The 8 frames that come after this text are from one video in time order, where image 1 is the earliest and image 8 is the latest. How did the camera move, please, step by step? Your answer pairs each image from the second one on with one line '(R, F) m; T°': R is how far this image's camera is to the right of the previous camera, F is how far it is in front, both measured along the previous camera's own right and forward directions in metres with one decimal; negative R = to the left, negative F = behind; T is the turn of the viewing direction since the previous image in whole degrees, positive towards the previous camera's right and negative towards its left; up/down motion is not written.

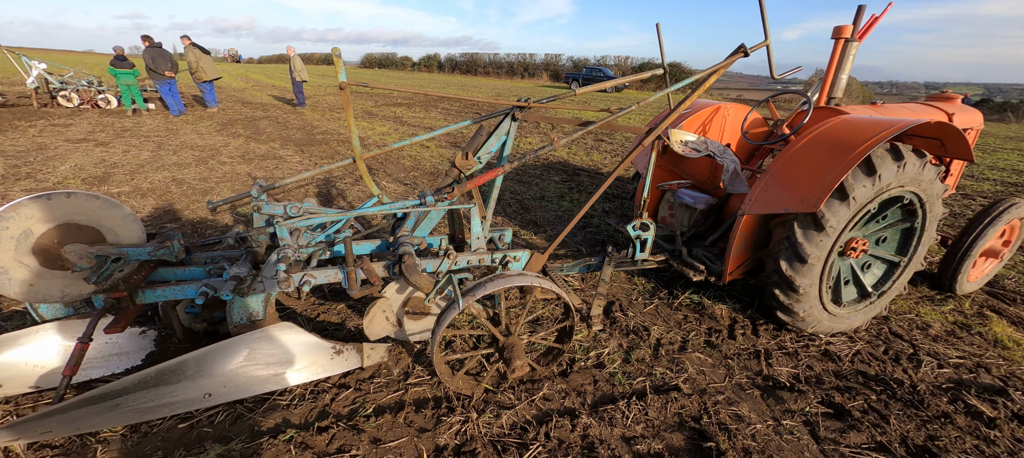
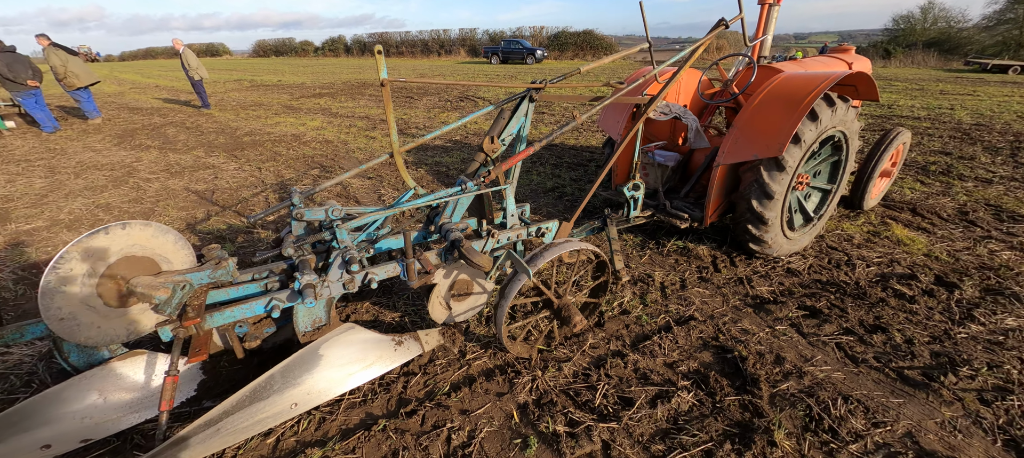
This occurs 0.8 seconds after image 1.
(-0.5, -0.1) m; +9°
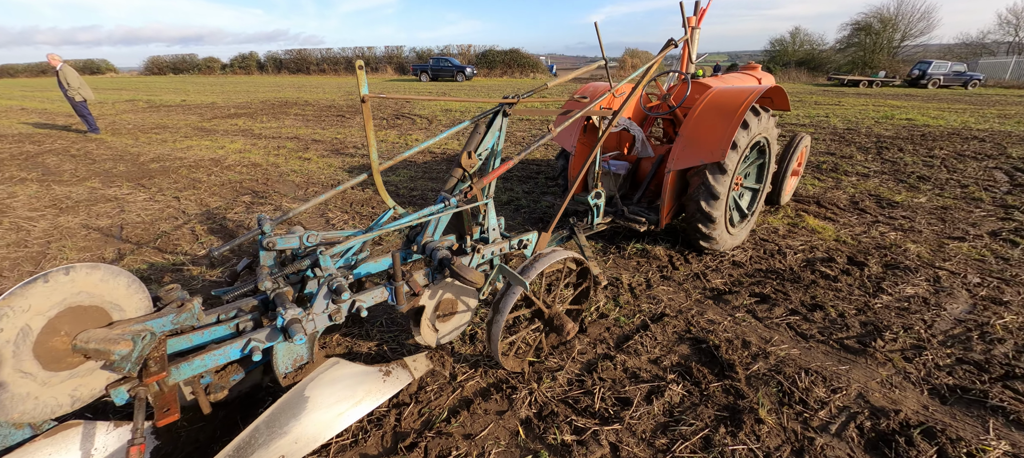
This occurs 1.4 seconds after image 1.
(-0.2, 0.0) m; +9°
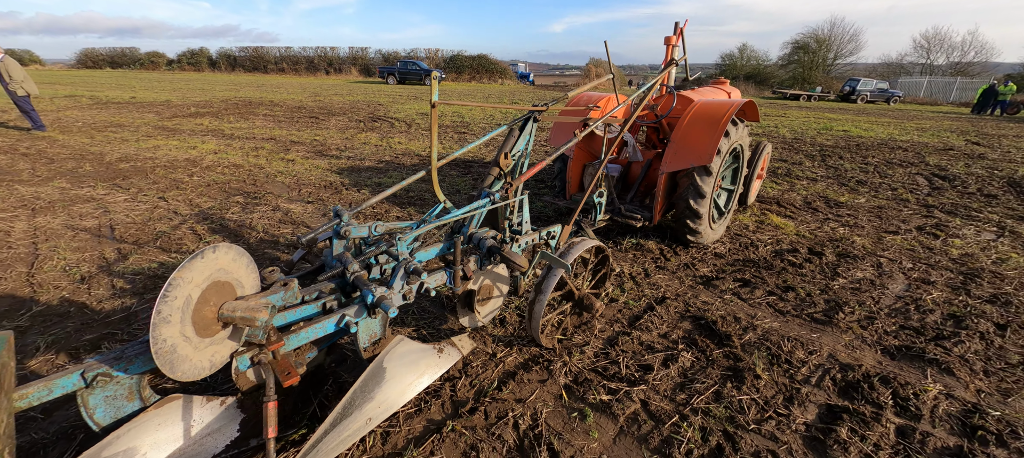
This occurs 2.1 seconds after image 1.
(-0.4, -0.2) m; +5°
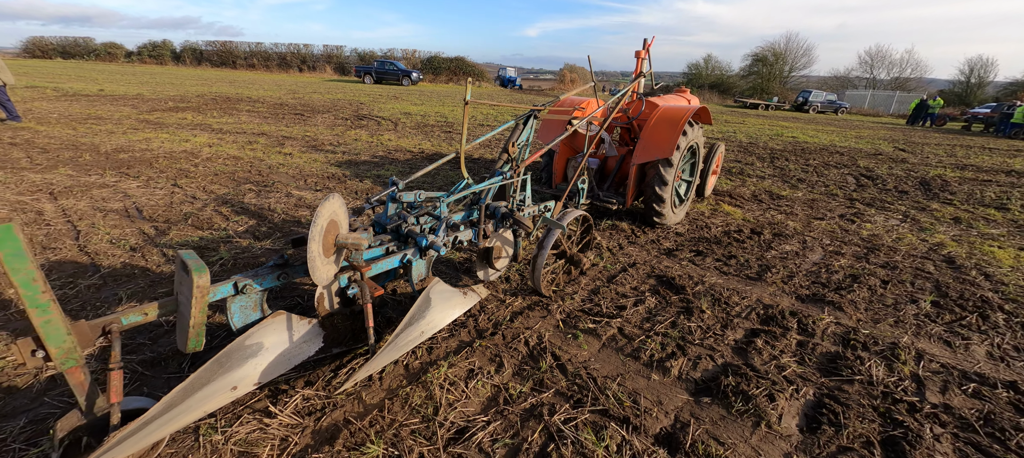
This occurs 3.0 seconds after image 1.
(-0.2, -0.6) m; +4°
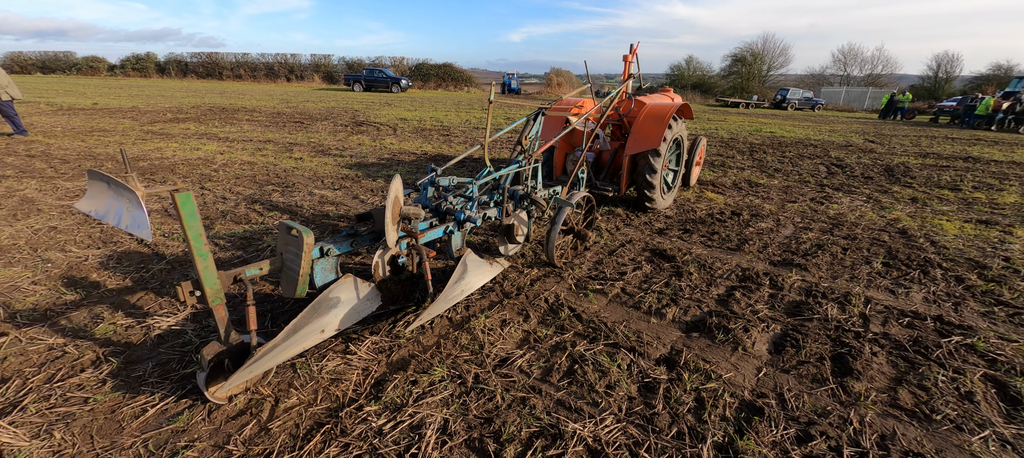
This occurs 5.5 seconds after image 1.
(-0.2, -0.5) m; +1°
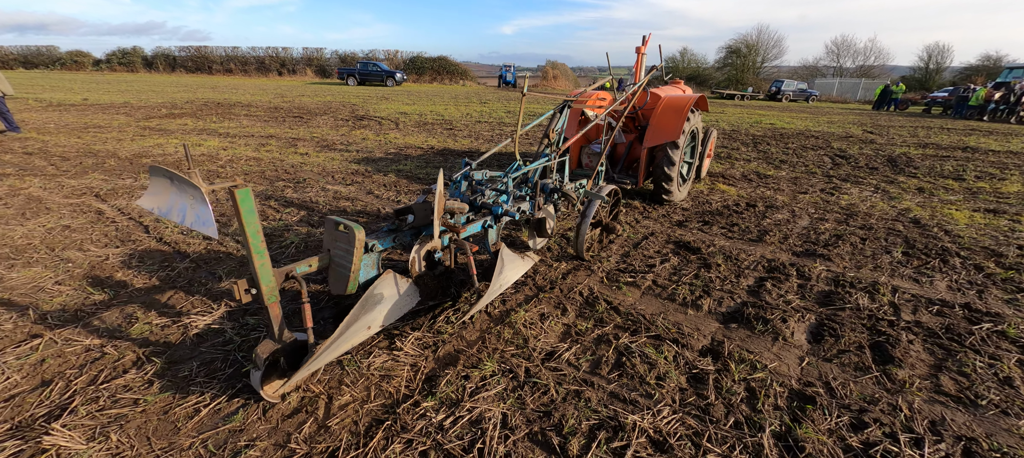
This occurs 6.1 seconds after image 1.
(-0.3, 0.0) m; +1°
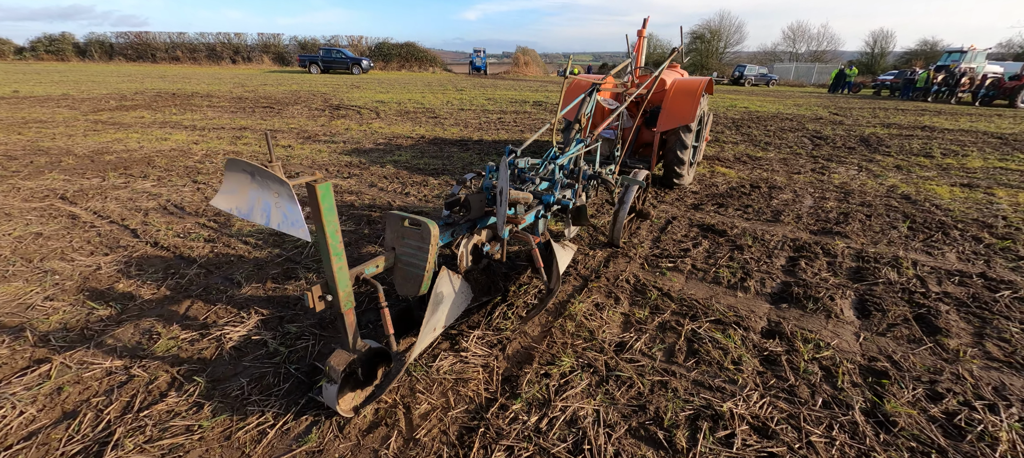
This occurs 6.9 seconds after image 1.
(-0.5, +0.1) m; +4°
